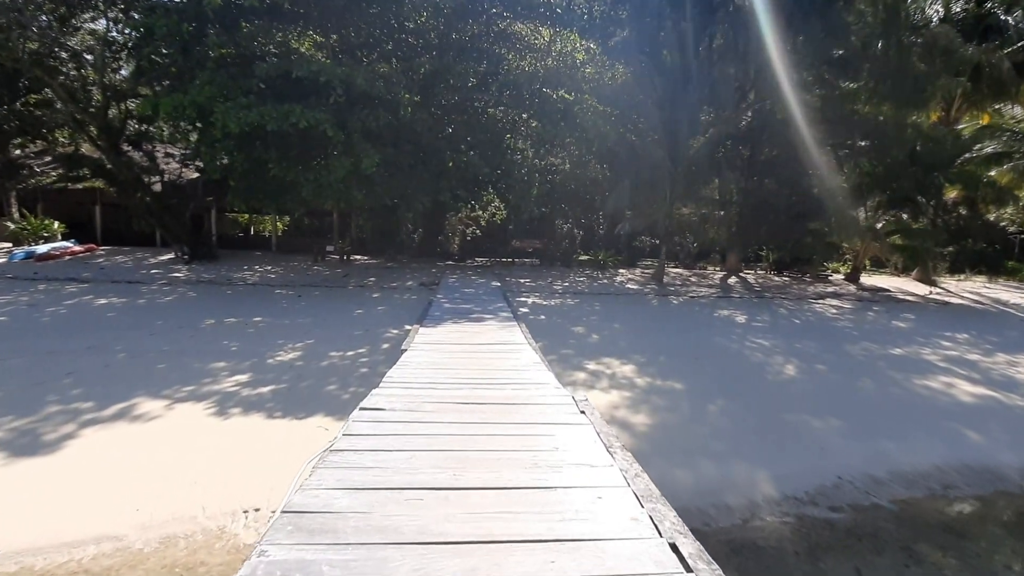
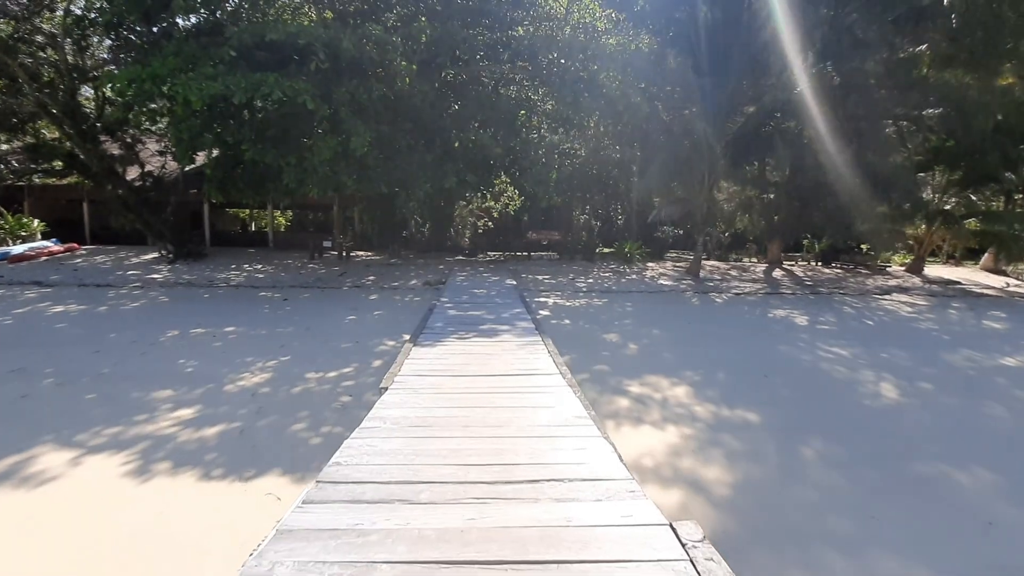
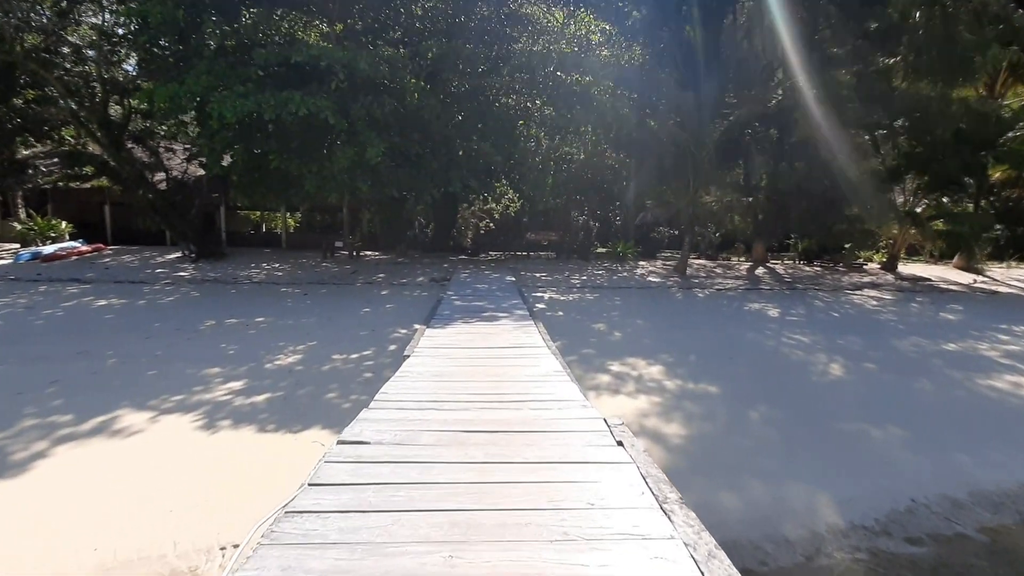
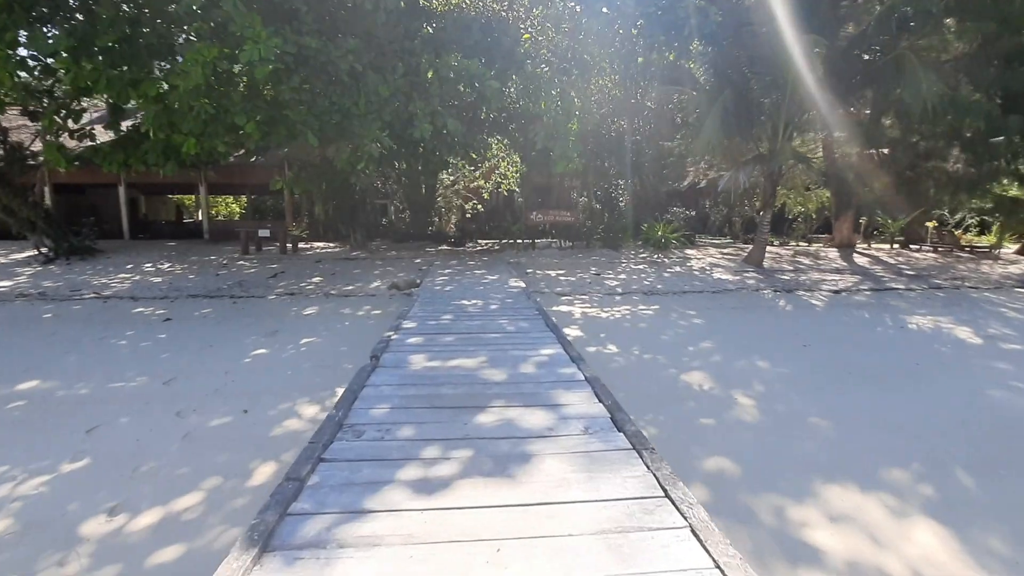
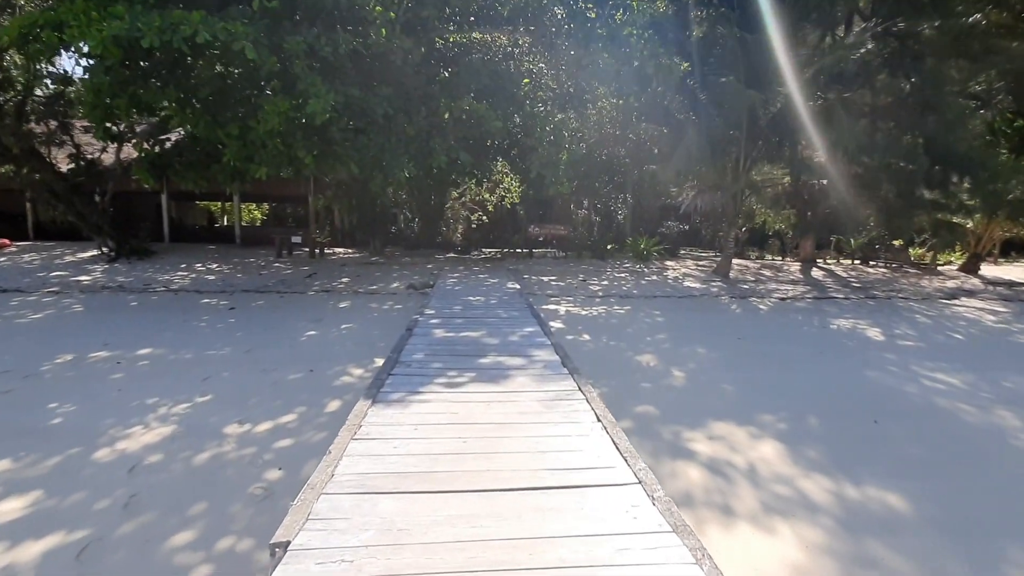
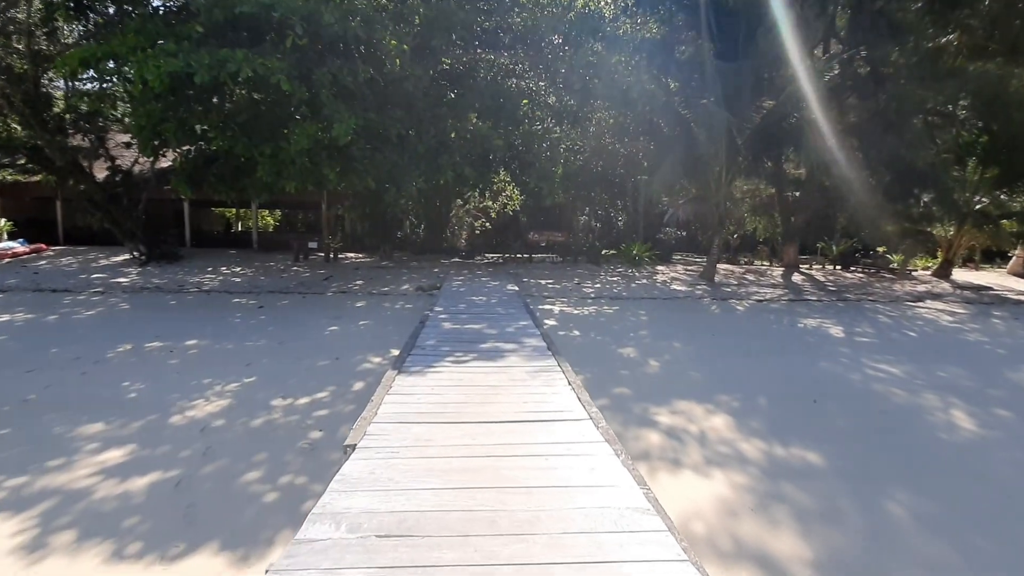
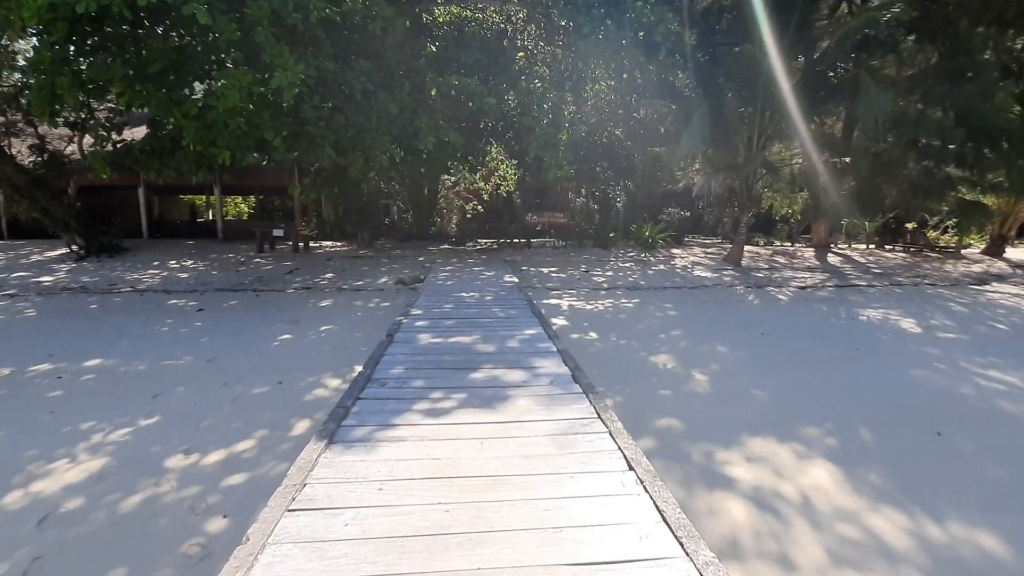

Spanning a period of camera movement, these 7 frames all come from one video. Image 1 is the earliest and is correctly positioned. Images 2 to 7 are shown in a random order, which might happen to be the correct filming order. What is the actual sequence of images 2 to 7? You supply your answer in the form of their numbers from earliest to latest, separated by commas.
3, 2, 6, 5, 7, 4
